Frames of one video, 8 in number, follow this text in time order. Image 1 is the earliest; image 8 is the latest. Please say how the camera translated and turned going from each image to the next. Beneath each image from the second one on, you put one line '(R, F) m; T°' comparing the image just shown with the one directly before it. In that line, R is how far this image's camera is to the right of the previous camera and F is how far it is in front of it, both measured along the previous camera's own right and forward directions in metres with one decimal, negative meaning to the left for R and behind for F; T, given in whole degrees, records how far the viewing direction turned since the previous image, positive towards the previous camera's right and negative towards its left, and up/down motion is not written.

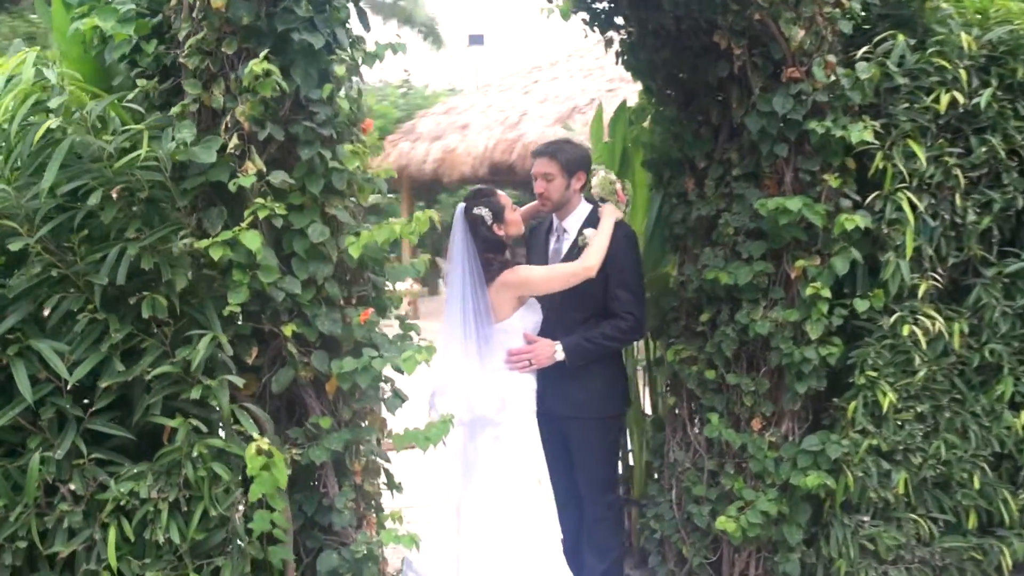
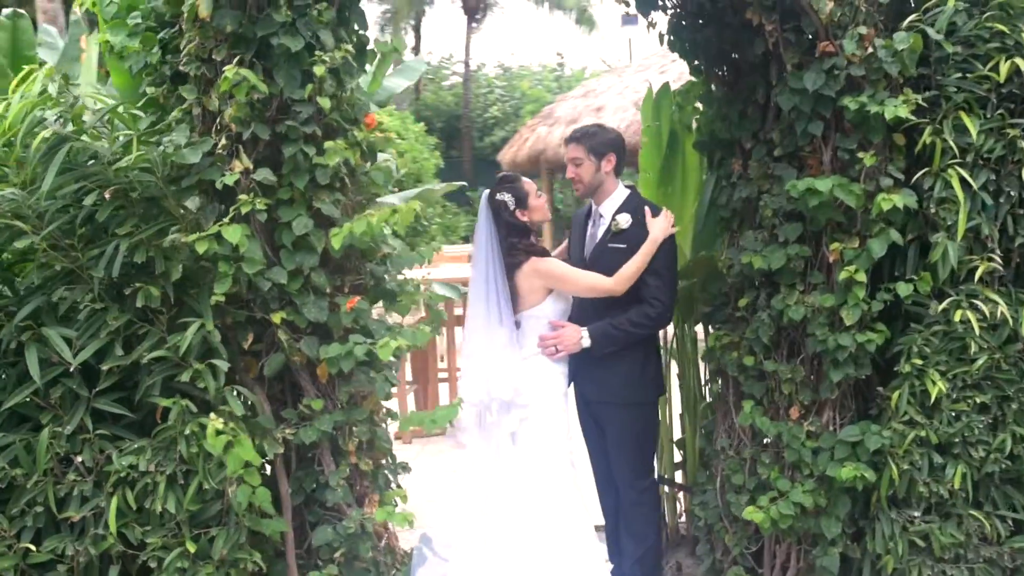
(+0.4, 0.0) m; -10°
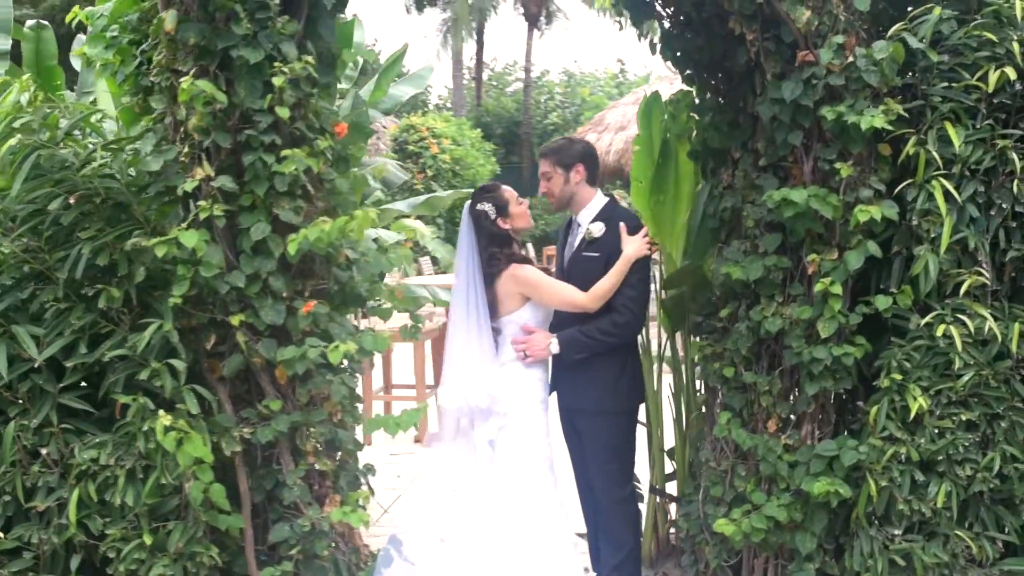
(+0.3, 0.0) m; -4°
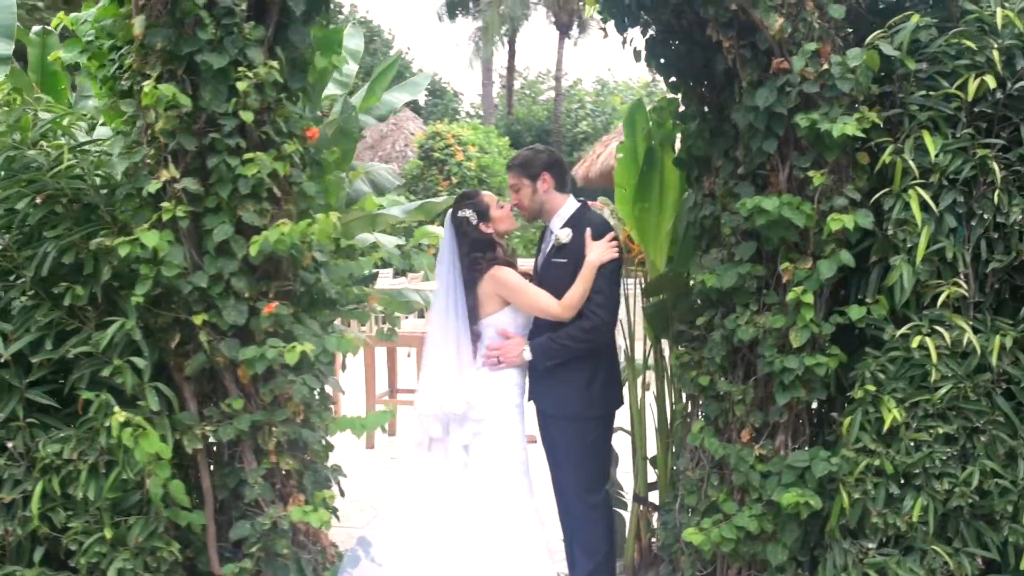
(+0.2, 0.0) m; -2°
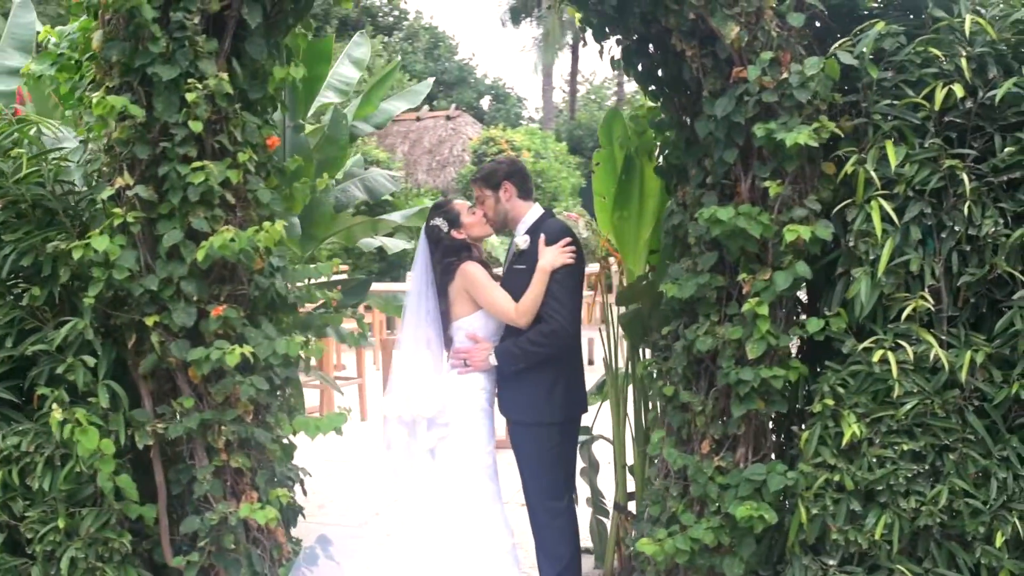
(+0.3, 0.0) m; -5°
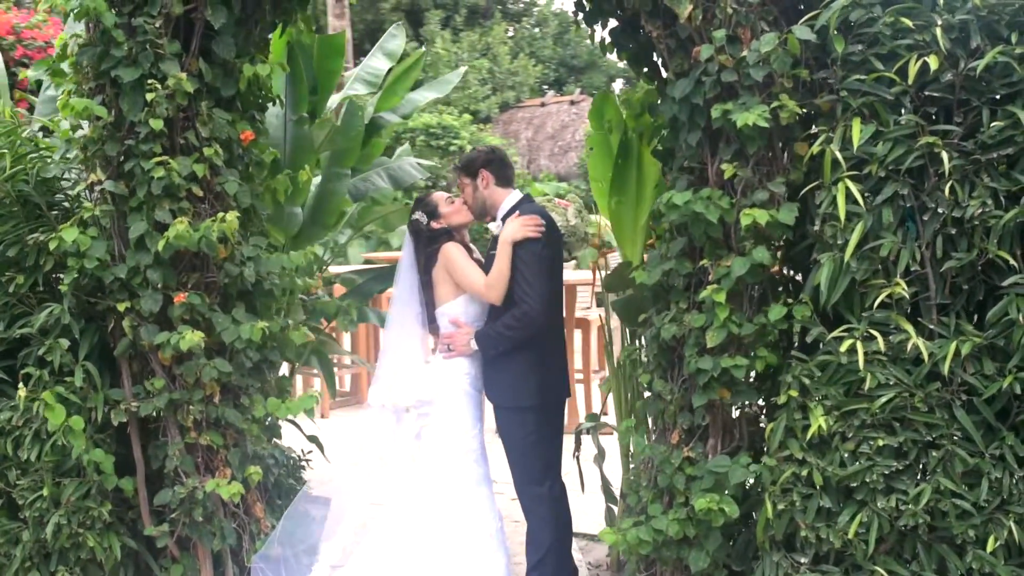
(+0.5, 0.0) m; -9°
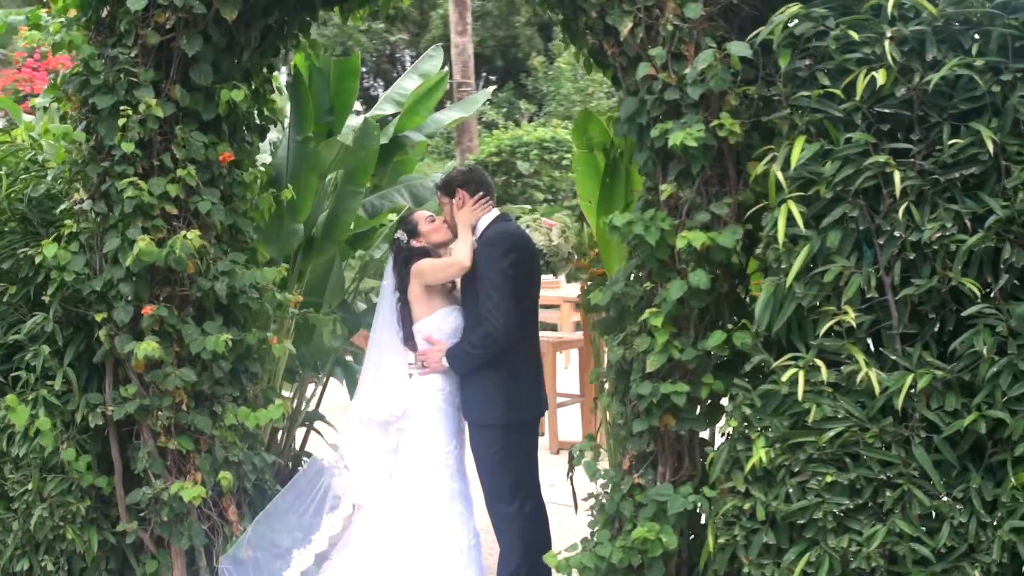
(+0.6, 0.0) m; -9°
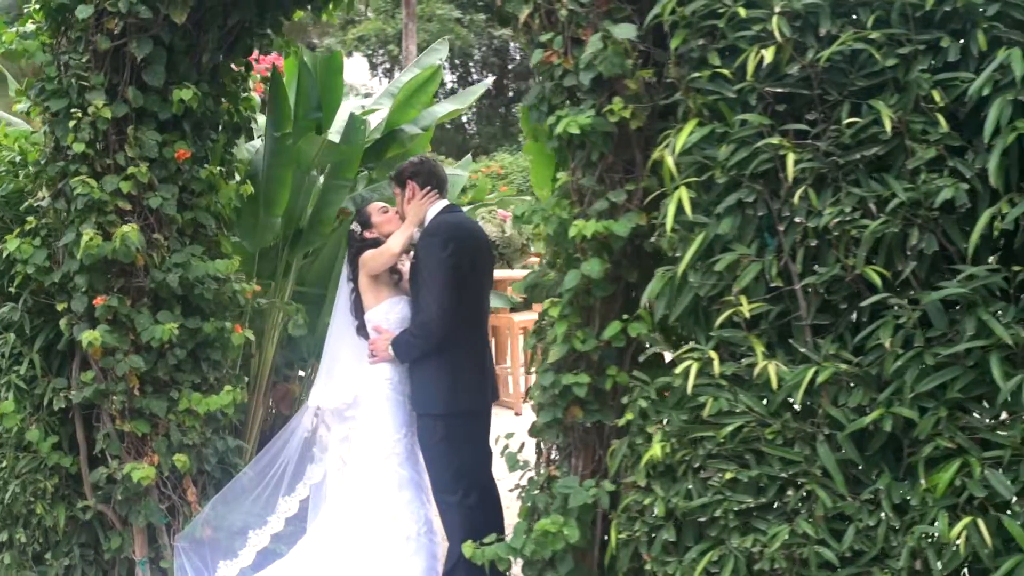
(+0.6, 0.0) m; -8°
